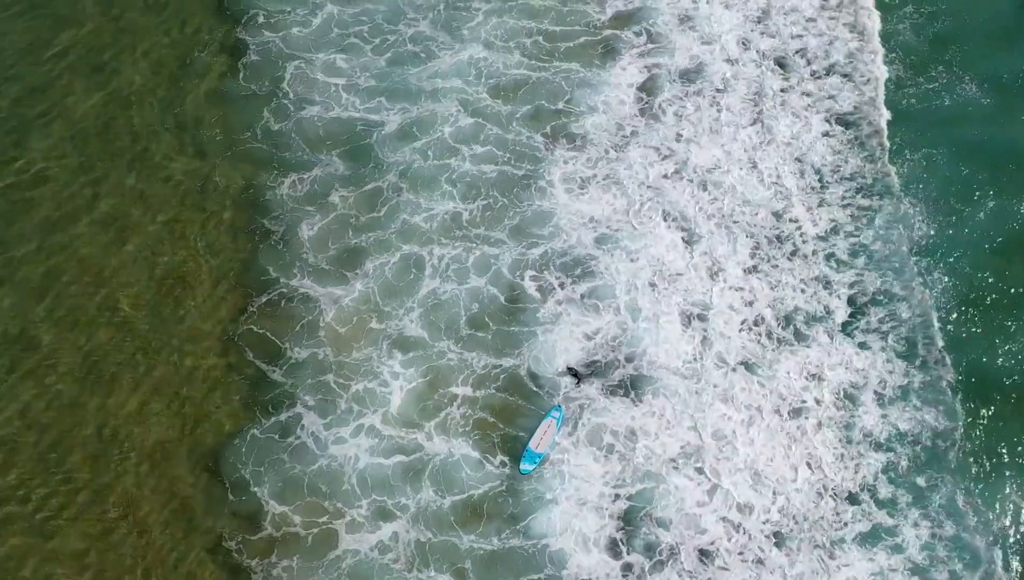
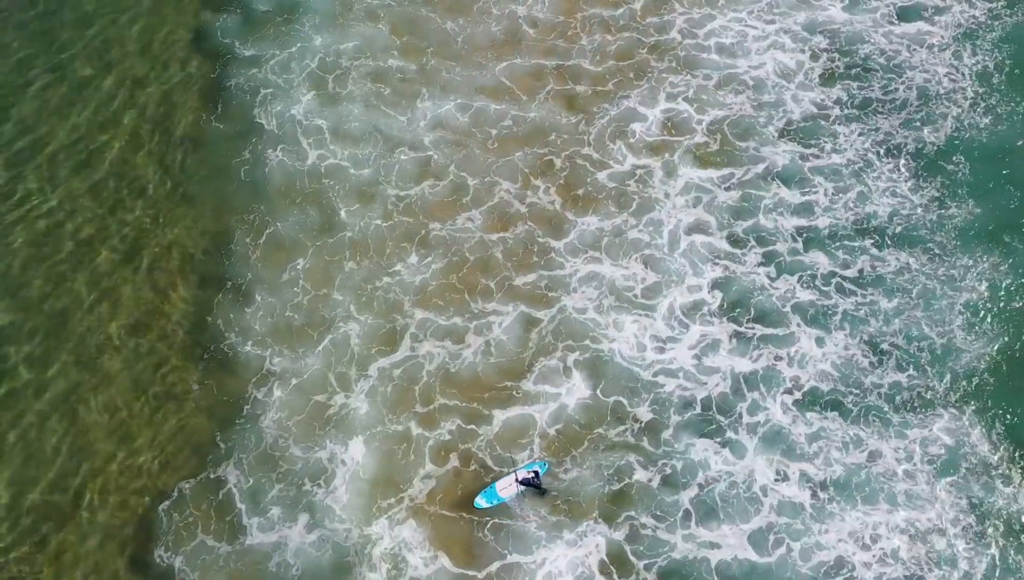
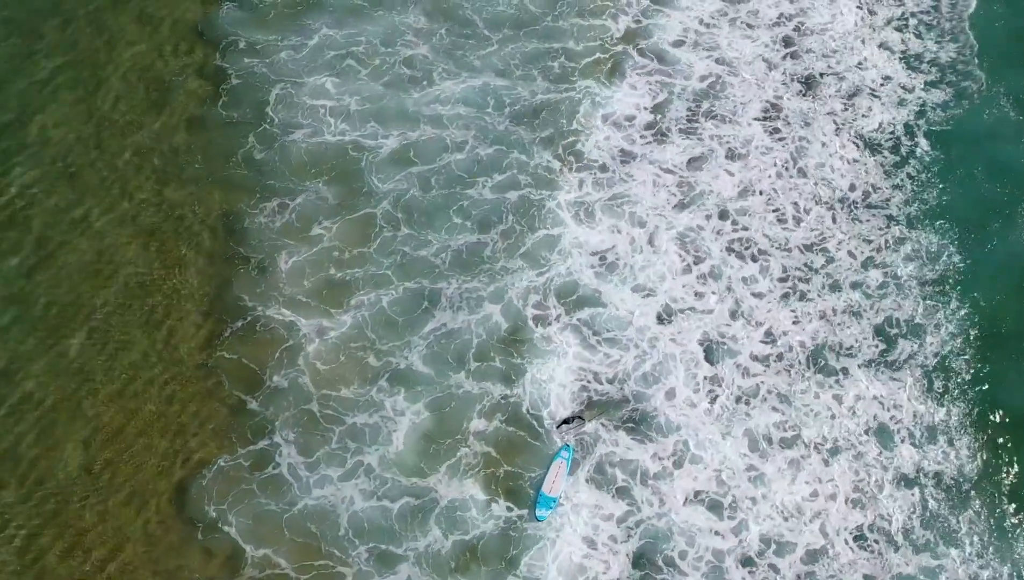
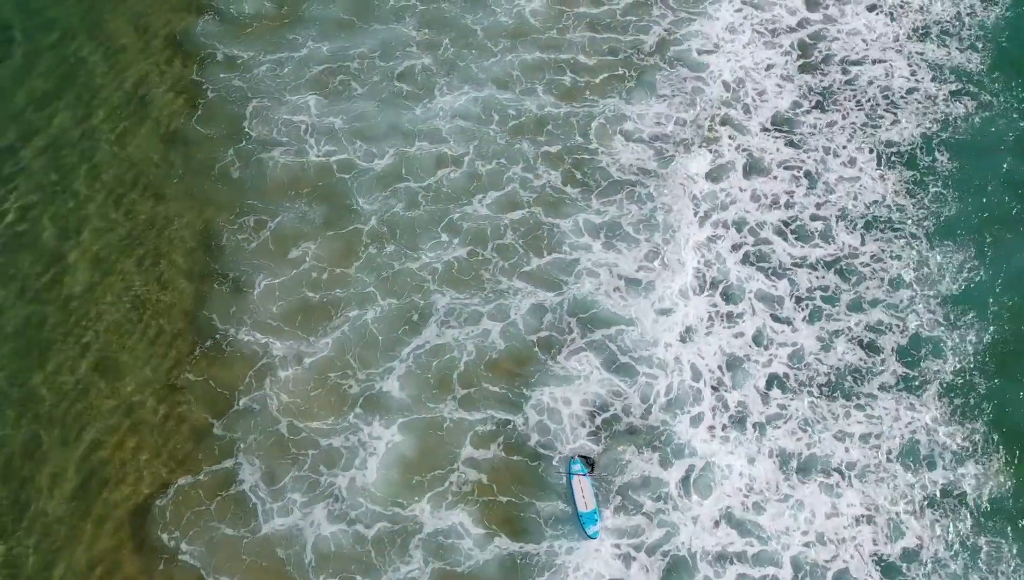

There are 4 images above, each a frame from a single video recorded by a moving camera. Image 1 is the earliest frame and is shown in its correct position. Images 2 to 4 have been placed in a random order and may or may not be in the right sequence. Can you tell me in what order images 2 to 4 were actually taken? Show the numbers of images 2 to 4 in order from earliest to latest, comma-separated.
3, 4, 2
